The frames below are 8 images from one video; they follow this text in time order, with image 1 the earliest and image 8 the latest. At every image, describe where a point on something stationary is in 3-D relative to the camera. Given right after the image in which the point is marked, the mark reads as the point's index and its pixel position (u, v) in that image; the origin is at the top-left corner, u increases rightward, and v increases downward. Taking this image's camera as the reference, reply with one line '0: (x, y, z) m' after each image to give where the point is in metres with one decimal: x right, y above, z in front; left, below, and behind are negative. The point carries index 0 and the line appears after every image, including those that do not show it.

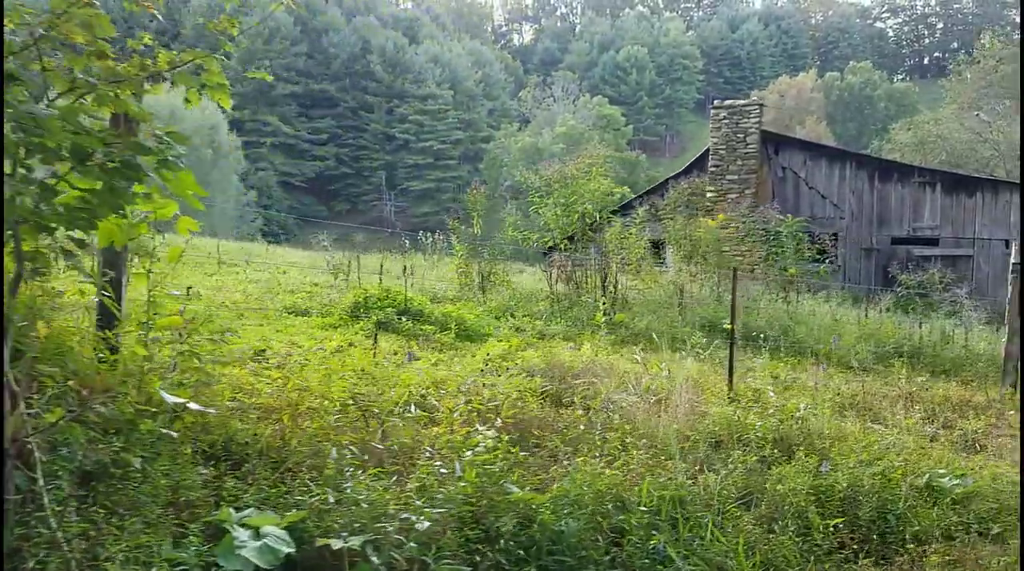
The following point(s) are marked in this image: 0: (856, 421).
0: (+2.0, -0.8, +5.4) m
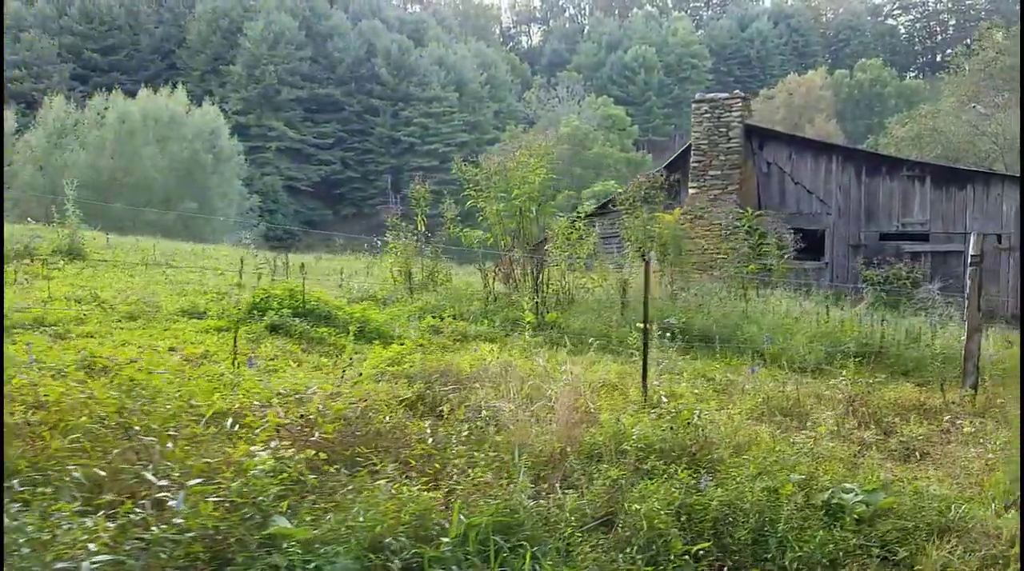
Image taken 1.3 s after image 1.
0: (+1.4, -0.8, +4.9) m
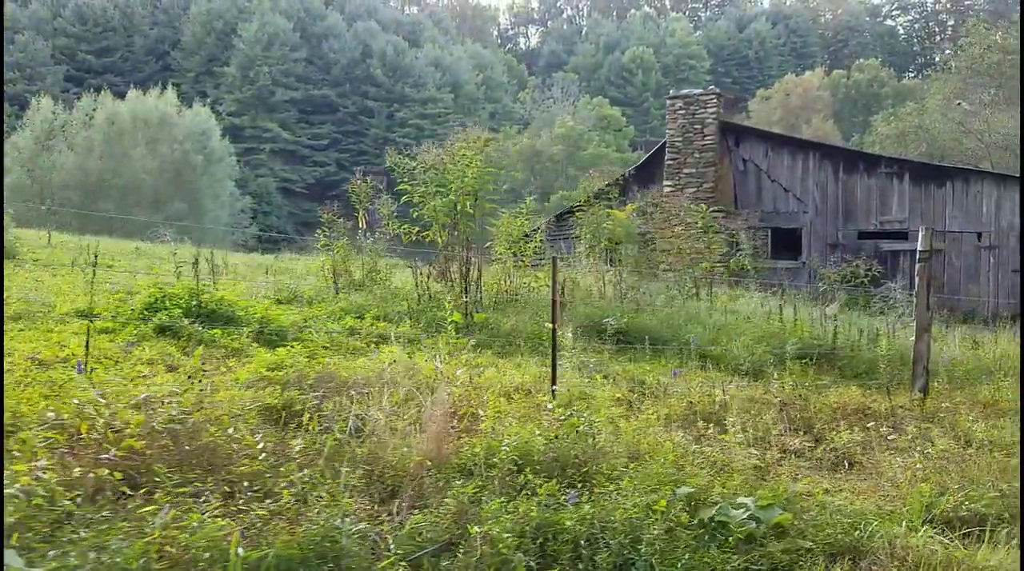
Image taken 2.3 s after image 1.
0: (+0.8, -0.8, +4.6) m
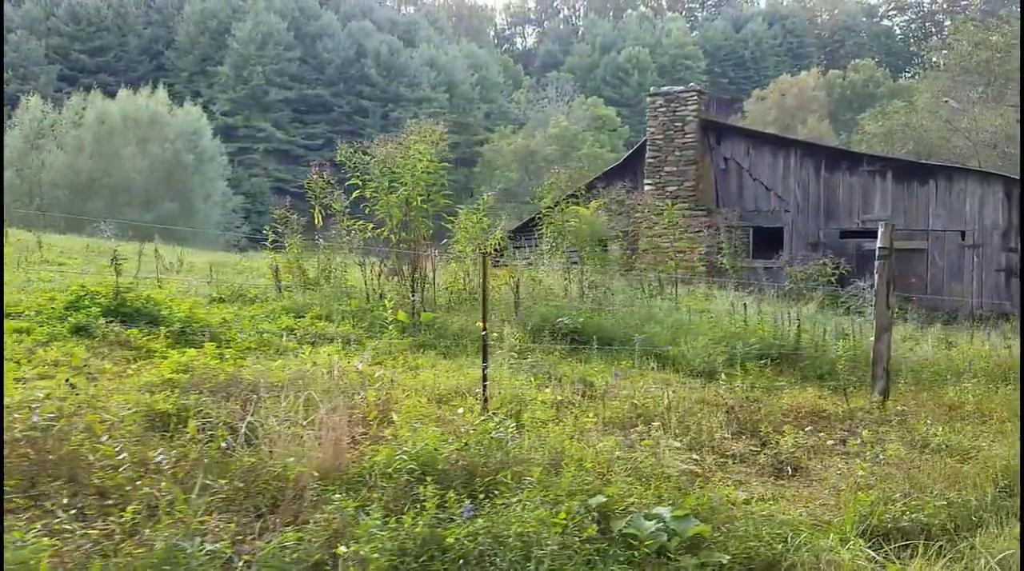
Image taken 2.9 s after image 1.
0: (+0.4, -0.8, +4.3) m
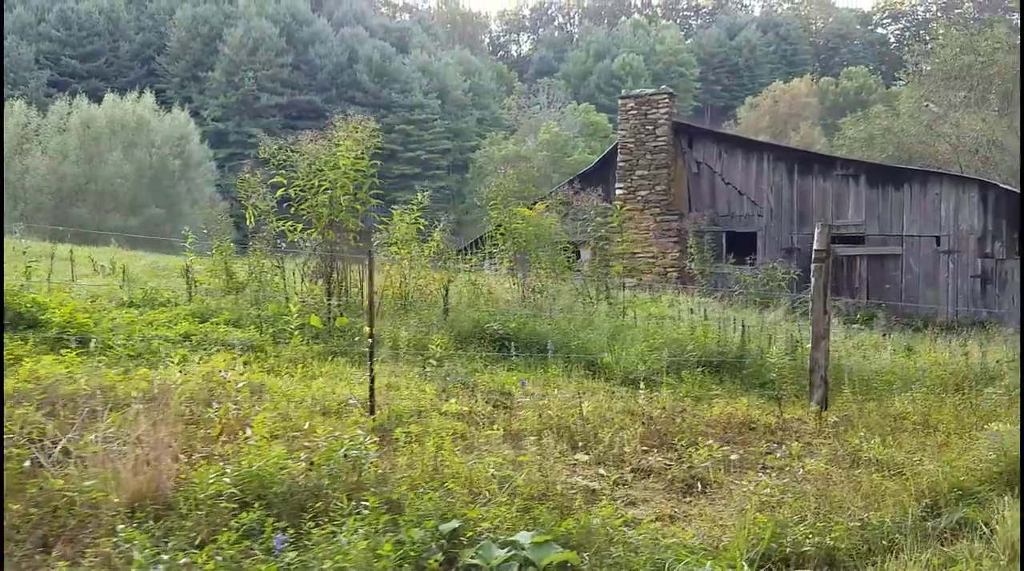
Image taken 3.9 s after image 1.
0: (-0.1, -0.8, +4.0) m
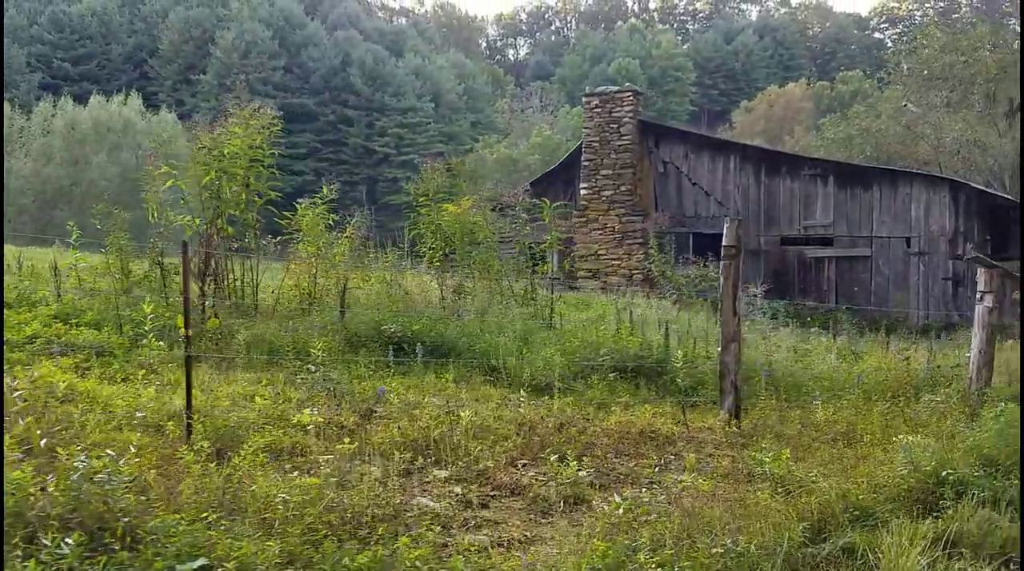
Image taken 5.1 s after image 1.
0: (-0.8, -0.8, +3.5) m
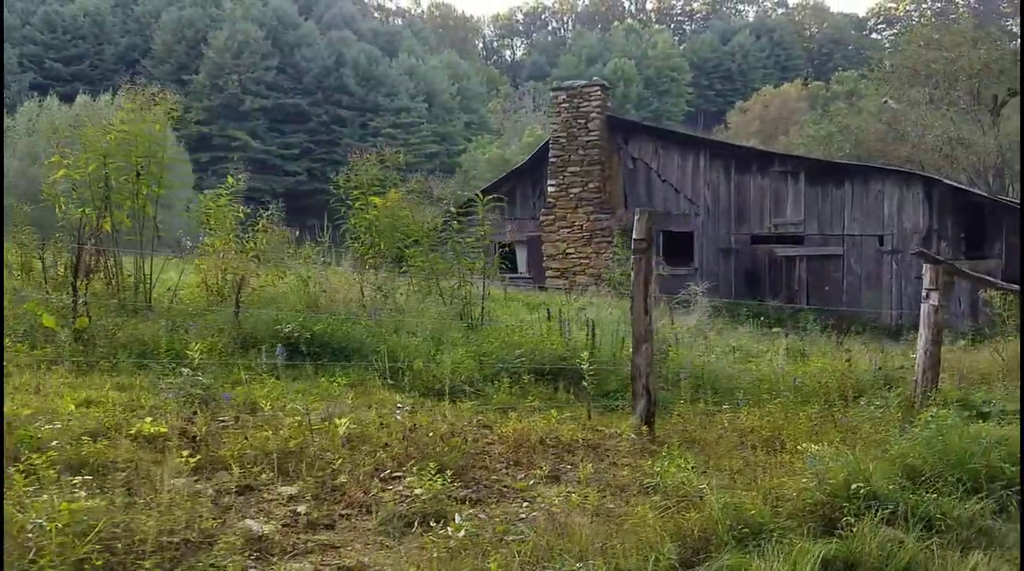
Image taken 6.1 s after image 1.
0: (-1.4, -0.7, +3.1) m
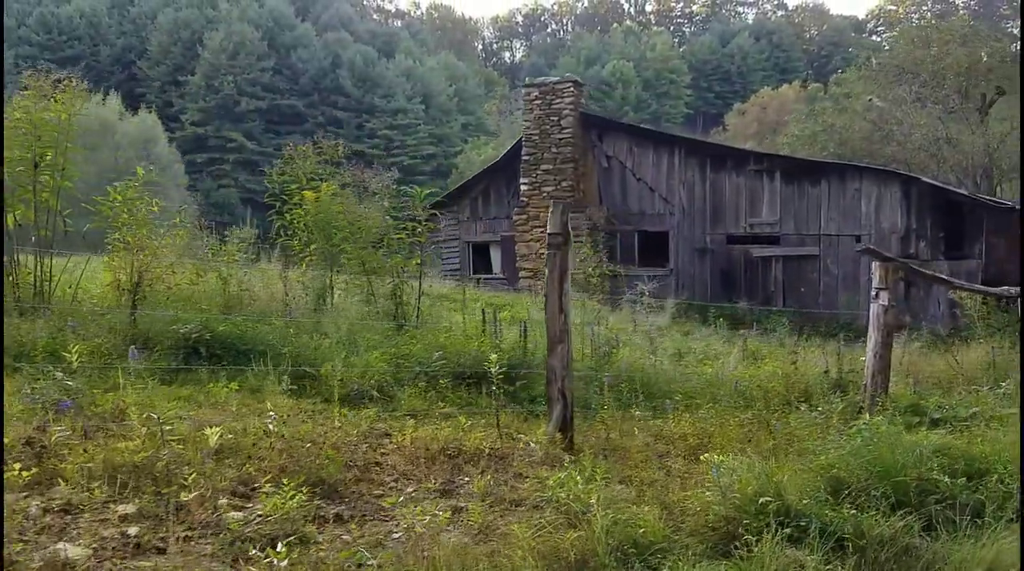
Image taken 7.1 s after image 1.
0: (-1.9, -0.7, +2.8) m
